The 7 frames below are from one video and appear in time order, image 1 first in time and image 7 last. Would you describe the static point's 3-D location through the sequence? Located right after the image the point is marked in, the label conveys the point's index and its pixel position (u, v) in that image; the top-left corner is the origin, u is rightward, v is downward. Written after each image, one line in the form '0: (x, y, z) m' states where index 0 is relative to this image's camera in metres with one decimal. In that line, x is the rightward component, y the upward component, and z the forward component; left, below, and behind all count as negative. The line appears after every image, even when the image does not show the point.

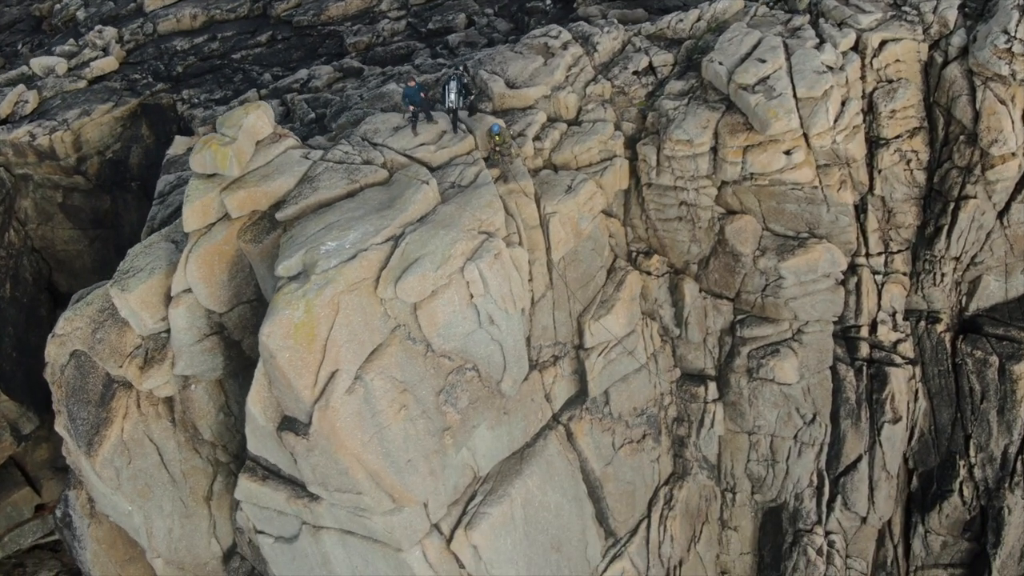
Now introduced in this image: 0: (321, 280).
0: (-3.5, +0.2, +14.5) m
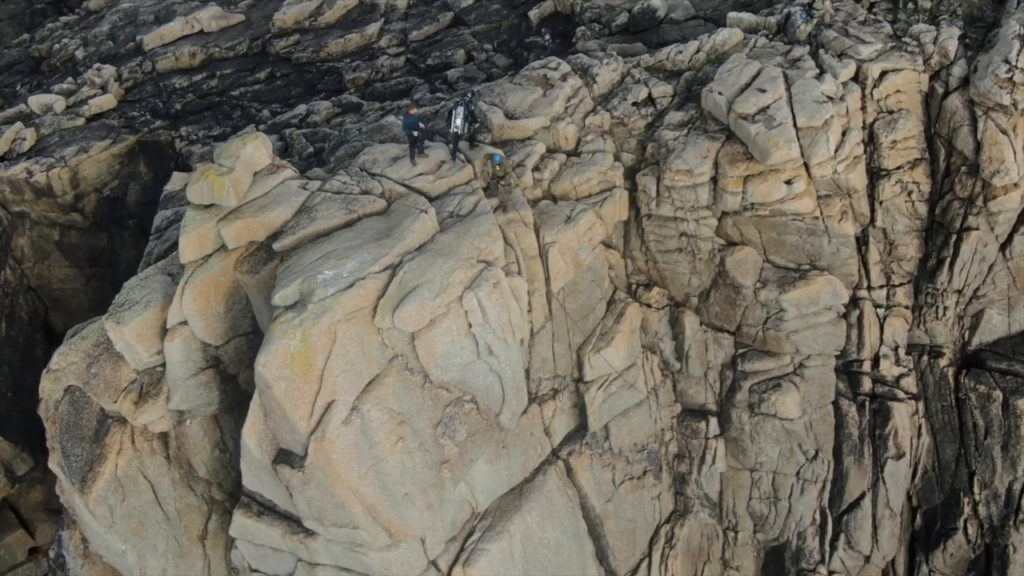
0: (-3.5, -0.3, +14.2) m
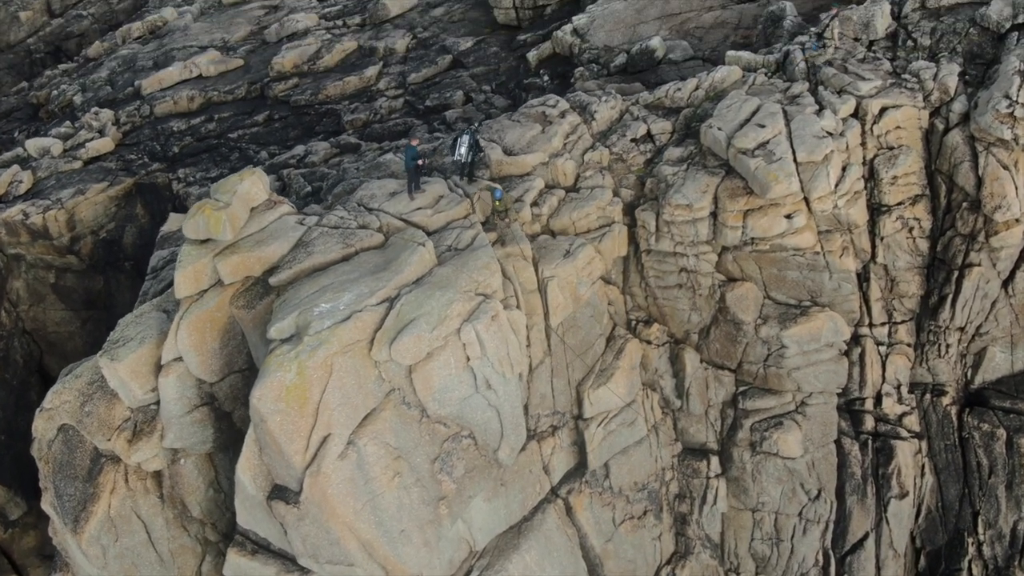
0: (-3.5, -0.9, +14.1) m
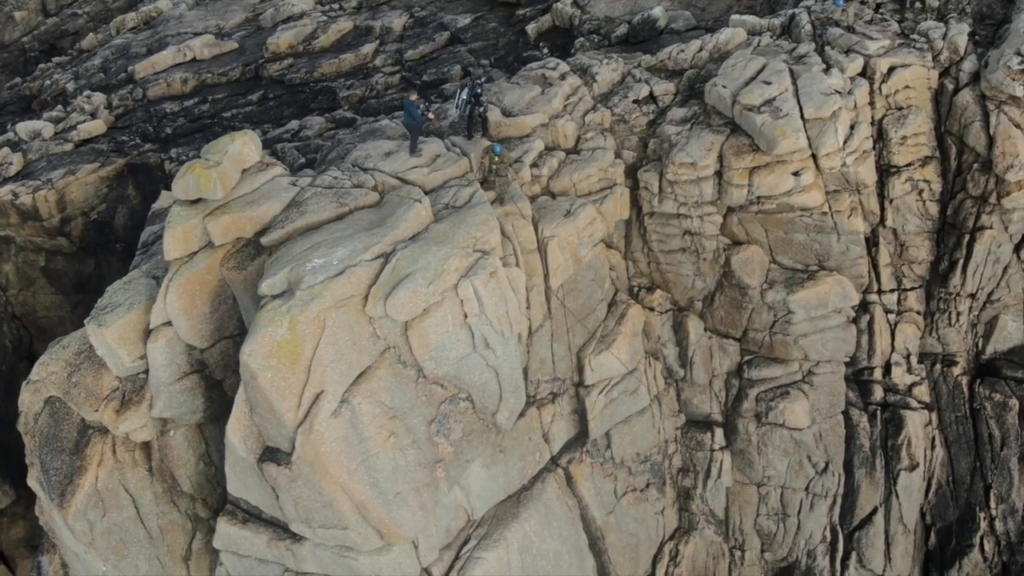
0: (-3.5, -0.1, +13.6) m
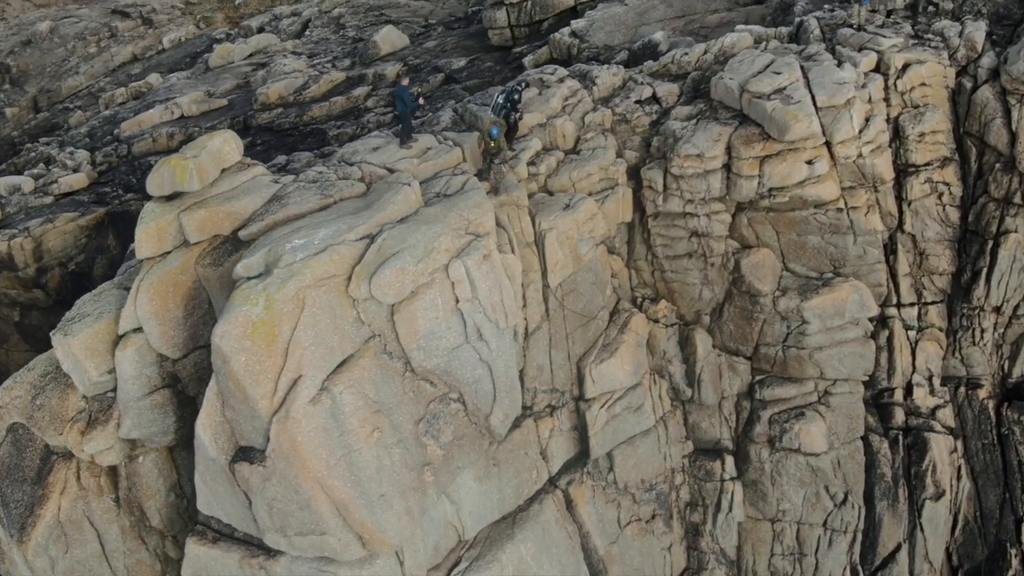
0: (-3.6, +0.2, +12.4) m
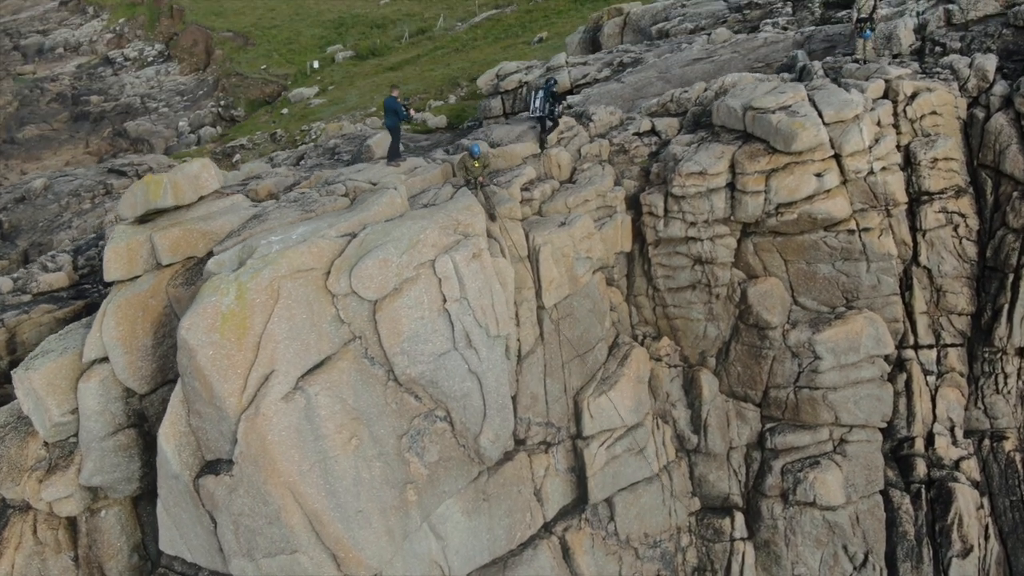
0: (-3.7, +0.3, +11.5) m
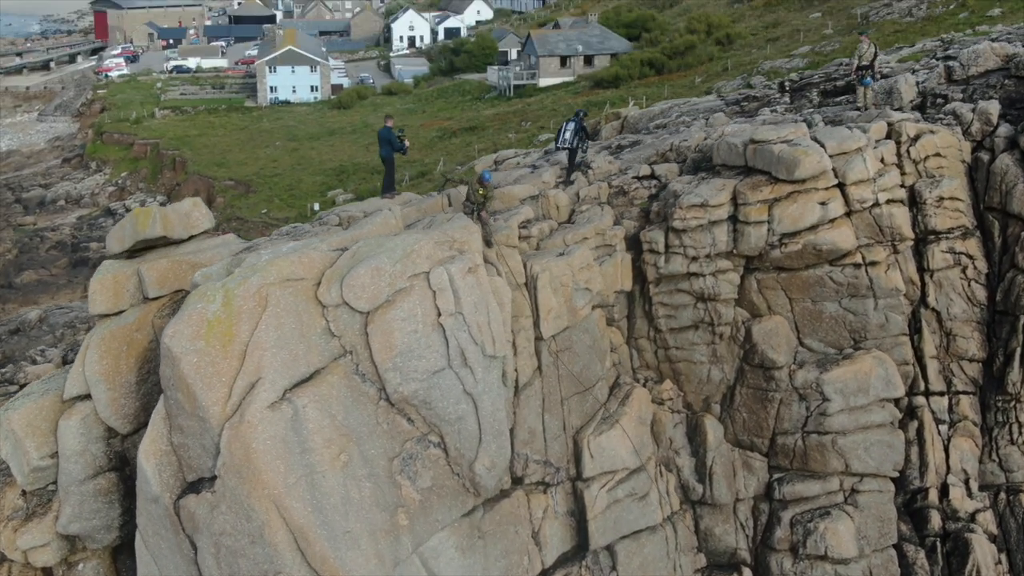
0: (-3.8, +0.1, +11.2) m
